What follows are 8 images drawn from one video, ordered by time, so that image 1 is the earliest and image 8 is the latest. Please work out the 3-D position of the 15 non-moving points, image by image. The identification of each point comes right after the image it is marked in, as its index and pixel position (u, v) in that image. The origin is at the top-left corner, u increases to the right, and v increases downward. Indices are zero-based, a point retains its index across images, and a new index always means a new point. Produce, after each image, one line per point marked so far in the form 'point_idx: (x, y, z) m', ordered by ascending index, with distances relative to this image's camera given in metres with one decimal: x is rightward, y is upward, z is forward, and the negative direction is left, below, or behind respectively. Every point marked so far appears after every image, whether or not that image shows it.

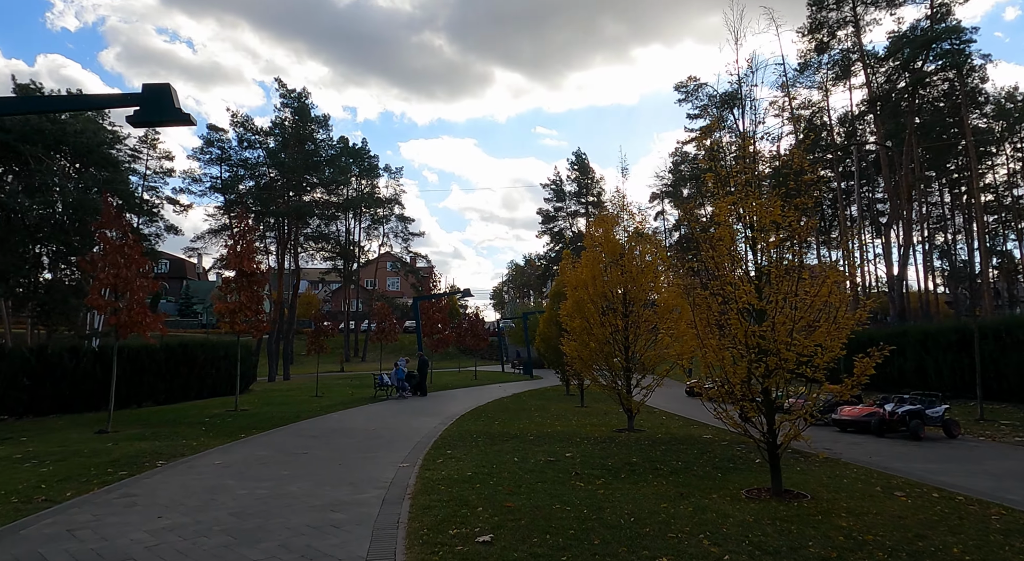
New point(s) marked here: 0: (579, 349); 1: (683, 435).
0: (+1.7, -1.7, +15.0) m
1: (+3.7, -3.3, +13.3) m
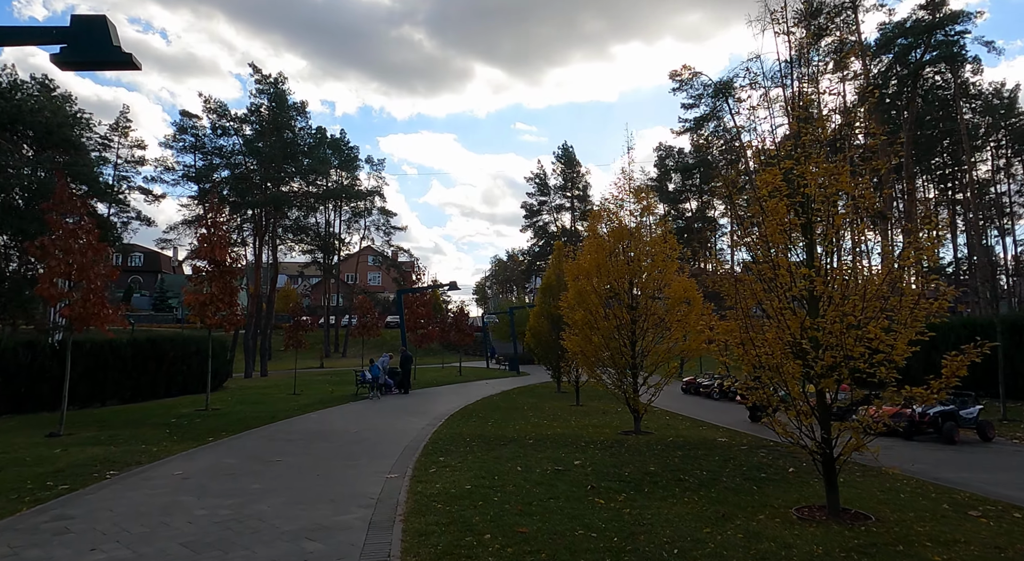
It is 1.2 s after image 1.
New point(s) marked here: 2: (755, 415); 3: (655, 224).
0: (+1.6, -1.5, +13.8) m
1: (+3.6, -3.1, +12.2) m
2: (+6.1, -3.3, +15.1) m
3: (+3.2, +1.3, +13.5) m
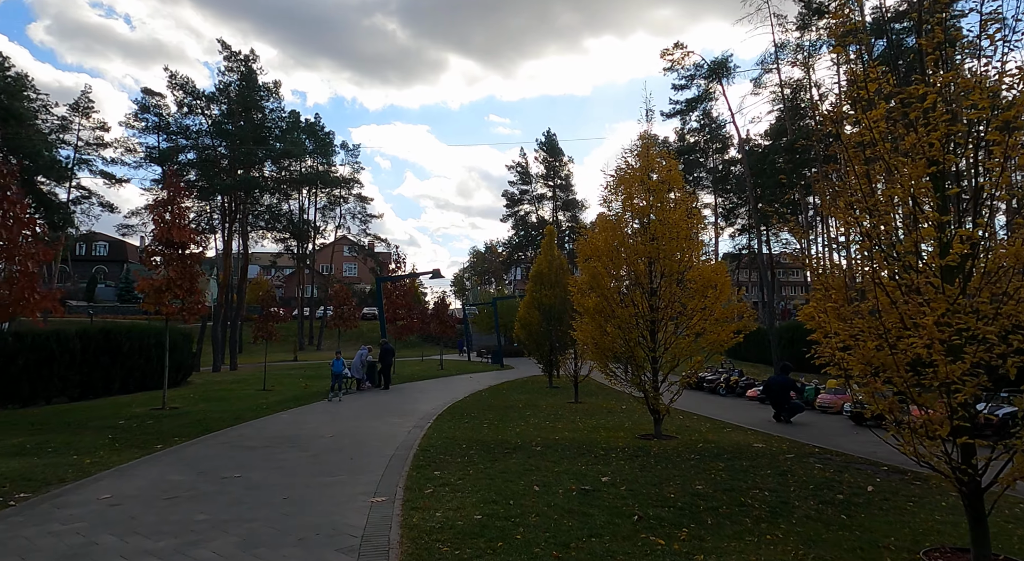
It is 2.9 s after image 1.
0: (+1.6, -1.1, +12.1) m
1: (+3.7, -2.8, +10.6) m
2: (+6.0, -2.9, +13.6) m
3: (+3.2, +1.6, +11.8) m
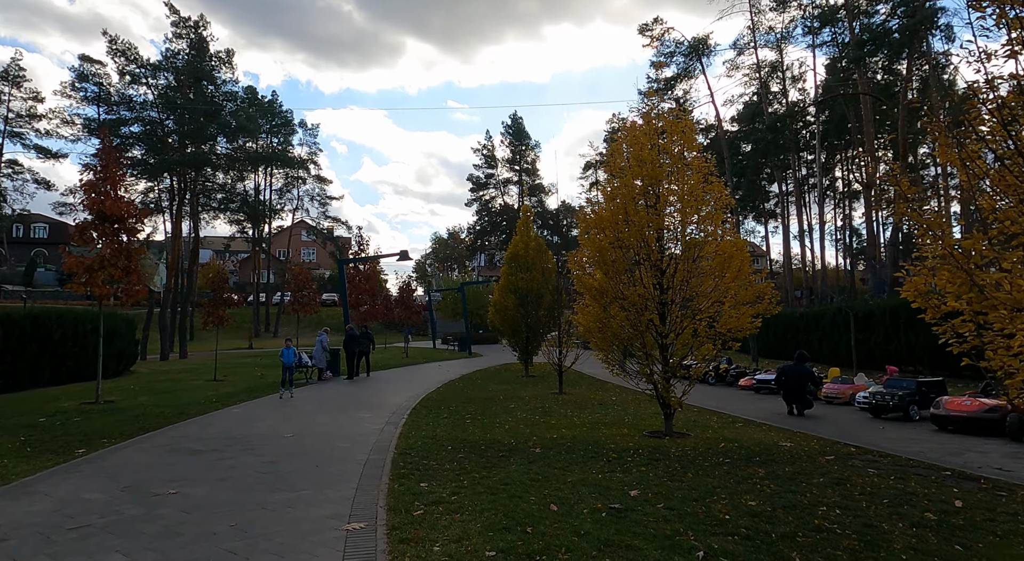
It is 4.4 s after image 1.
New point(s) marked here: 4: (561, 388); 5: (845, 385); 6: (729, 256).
0: (+1.4, -0.7, +10.7) m
1: (+3.6, -2.4, +9.3) m
2: (+5.8, -2.5, +12.5) m
3: (+3.0, +2.0, +10.5) m
4: (+1.3, -3.0, +17.1) m
5: (+7.4, -2.3, +13.8) m
6: (+3.5, +0.4, +10.0) m
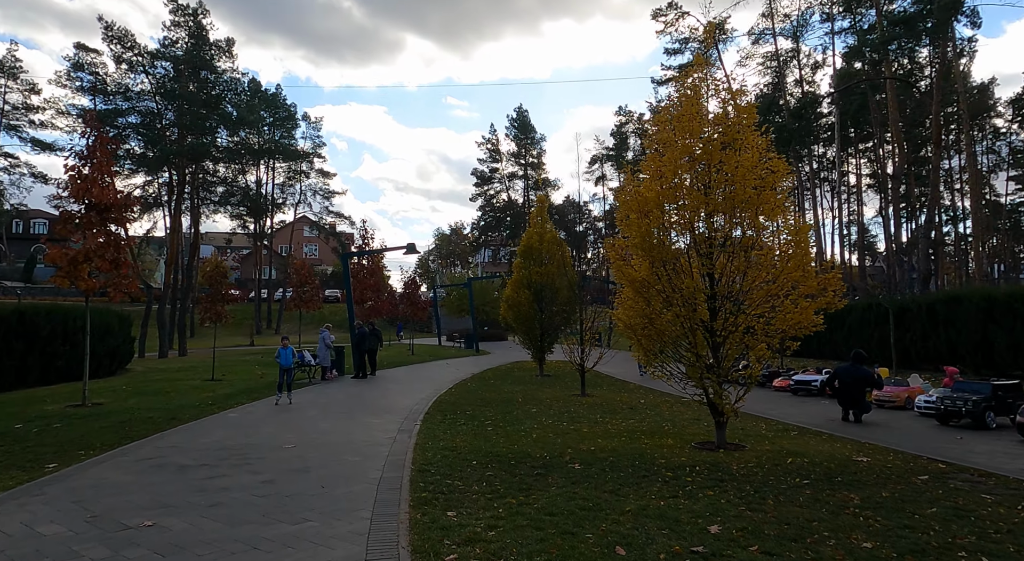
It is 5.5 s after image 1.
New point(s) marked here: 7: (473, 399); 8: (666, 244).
0: (+1.9, -0.6, +9.5) m
1: (+4.1, -2.3, +8.1) m
2: (+6.2, -2.4, +11.3) m
3: (+3.5, +2.2, +9.2) m
4: (+1.8, -2.8, +15.9) m
5: (+7.9, -2.2, +12.6) m
6: (+3.9, +0.5, +8.8) m
7: (-1.0, -2.9, +15.1) m
8: (+2.2, +0.5, +9.2) m
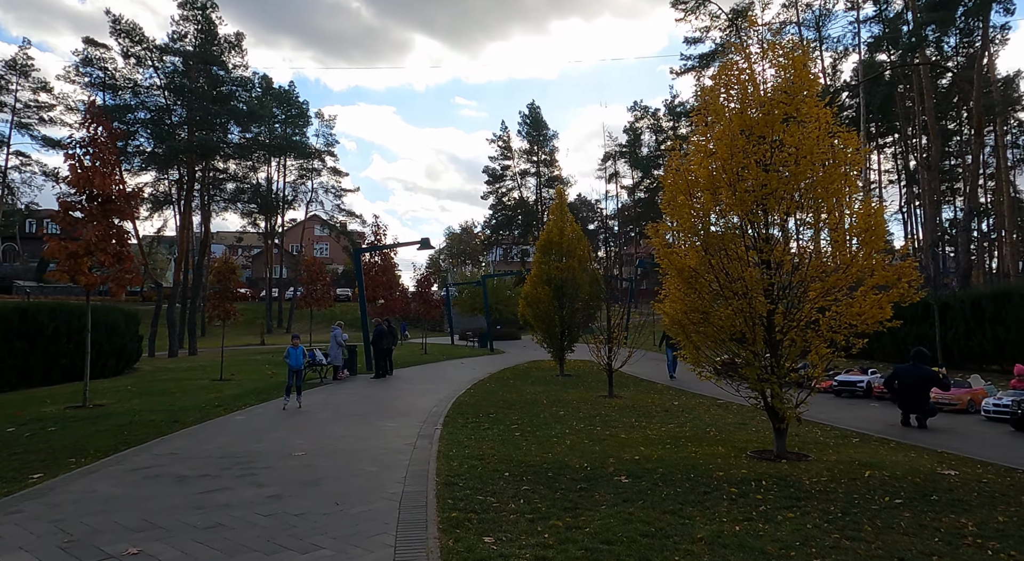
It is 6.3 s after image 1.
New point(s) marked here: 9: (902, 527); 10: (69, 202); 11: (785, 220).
0: (+2.3, -0.5, +8.5) m
1: (+4.5, -2.1, +7.1) m
2: (+6.7, -2.2, +10.2) m
3: (+3.9, +2.3, +8.2) m
4: (+2.4, -2.6, +15.0) m
5: (+8.4, -2.0, +11.5) m
6: (+4.3, +0.7, +7.8) m
7: (-0.4, -2.7, +14.2) m
8: (+2.7, +0.7, +8.2) m
9: (+3.2, -2.0, +5.0) m
10: (-10.4, +1.9, +14.6) m
11: (+3.5, +0.8, +8.1) m
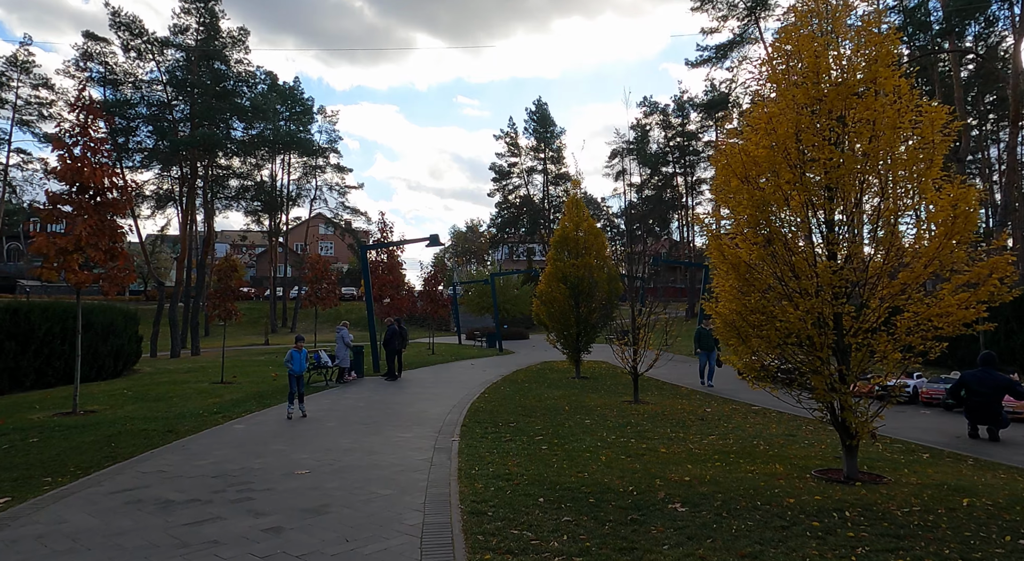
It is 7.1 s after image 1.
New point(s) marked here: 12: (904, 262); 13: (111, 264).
0: (+2.7, -0.4, +7.5) m
1: (+4.8, -2.1, +6.1) m
2: (+7.1, -2.2, +9.2) m
3: (+4.3, +2.3, +7.2) m
4: (+2.8, -2.6, +14.0) m
5: (+8.7, -2.0, +10.5) m
6: (+4.7, +0.7, +6.8) m
7: (0.0, -2.7, +13.3) m
8: (+3.0, +0.7, +7.2) m
9: (+3.6, -2.0, +4.1) m
10: (-10.0, +1.9, +13.7) m
11: (+3.8, +0.8, +7.1) m
12: (+4.3, +0.2, +7.0) m
13: (-9.3, +0.4, +14.4) m
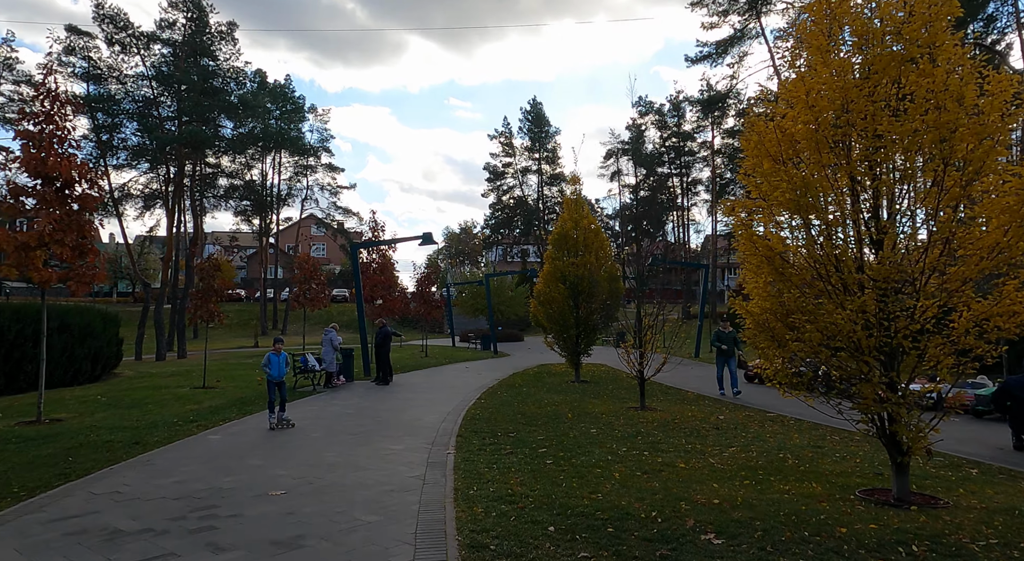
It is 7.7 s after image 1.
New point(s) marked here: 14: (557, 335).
0: (+2.7, -0.4, +6.7) m
1: (+4.9, -2.0, +5.3) m
2: (+7.1, -2.1, +8.4) m
3: (+4.3, +2.4, +6.4) m
4: (+2.7, -2.6, +13.1) m
5: (+8.7, -1.9, +9.7) m
6: (+4.7, +0.8, +6.0) m
7: (-0.1, -2.7, +12.4) m
8: (+3.1, +0.8, +6.4) m
9: (+3.6, -1.9, +3.2) m
10: (-10.0, +1.9, +12.7) m
11: (+3.9, +0.9, +6.3) m
12: (+4.3, +0.3, +6.1) m
13: (-9.3, +0.4, +13.4) m
14: (+1.4, -1.7, +19.3) m
